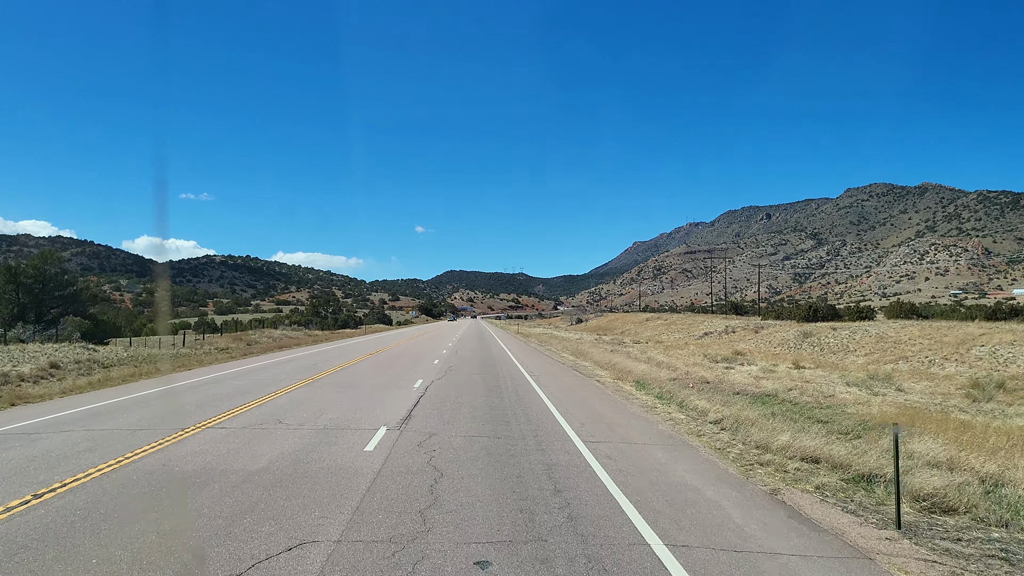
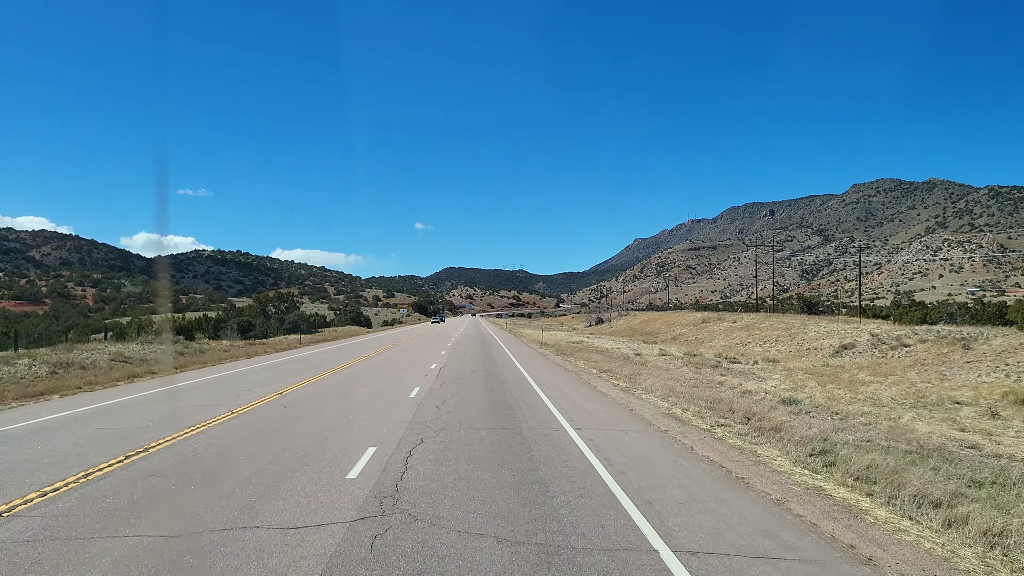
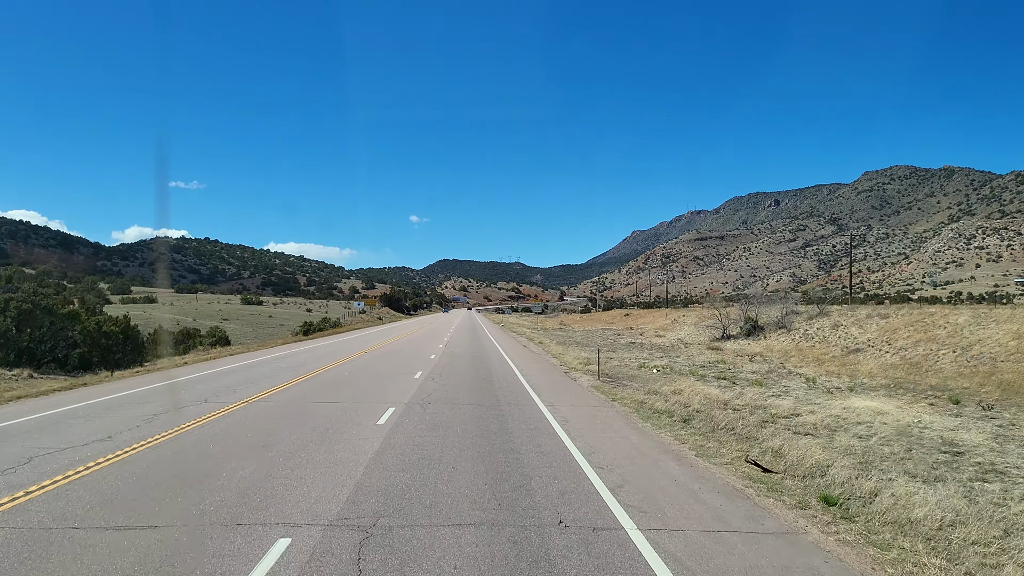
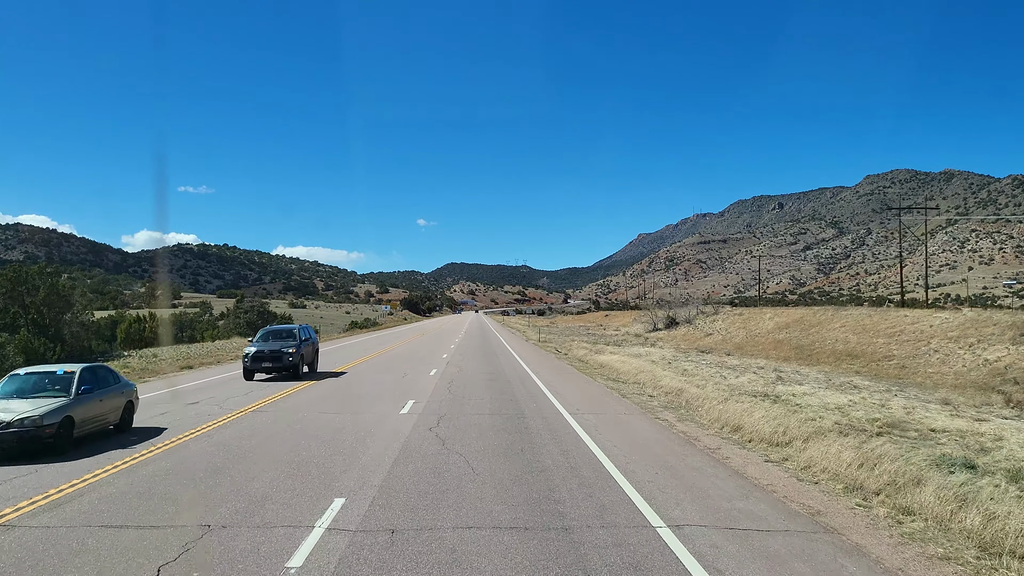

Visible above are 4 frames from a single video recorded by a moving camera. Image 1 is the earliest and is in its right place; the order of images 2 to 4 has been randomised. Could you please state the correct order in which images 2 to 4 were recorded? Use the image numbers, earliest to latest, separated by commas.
2, 4, 3
